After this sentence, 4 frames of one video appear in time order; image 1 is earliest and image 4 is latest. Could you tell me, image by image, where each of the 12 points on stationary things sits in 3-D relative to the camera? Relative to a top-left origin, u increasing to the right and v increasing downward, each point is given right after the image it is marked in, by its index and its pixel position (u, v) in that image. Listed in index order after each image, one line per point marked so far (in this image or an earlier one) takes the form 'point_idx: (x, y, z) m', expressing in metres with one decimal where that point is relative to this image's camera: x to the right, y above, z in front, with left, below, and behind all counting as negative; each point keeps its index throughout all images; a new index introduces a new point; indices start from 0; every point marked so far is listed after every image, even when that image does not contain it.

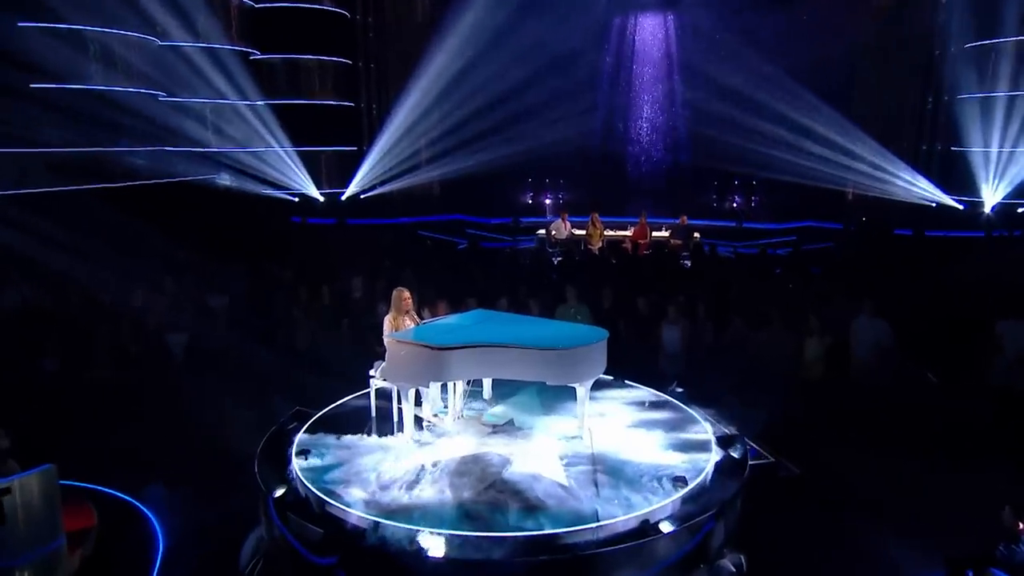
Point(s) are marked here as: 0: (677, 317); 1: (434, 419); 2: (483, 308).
0: (+1.6, -0.3, +9.3) m
1: (-0.7, -1.1, +8.1) m
2: (-0.3, -0.2, +8.8) m
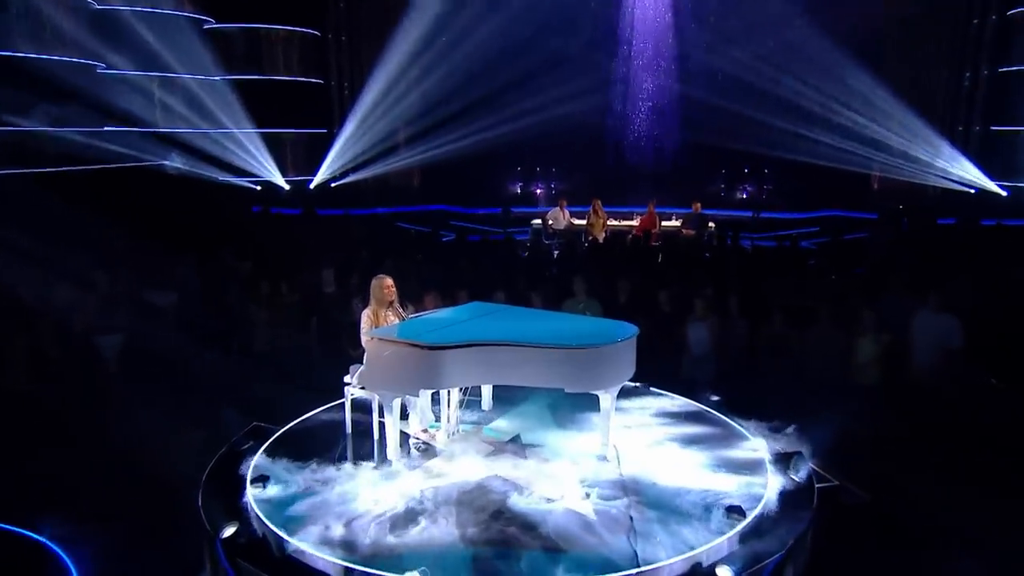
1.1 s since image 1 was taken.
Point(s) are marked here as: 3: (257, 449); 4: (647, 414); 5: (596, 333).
0: (+1.6, -0.2, +7.9) m
1: (-0.6, -1.0, +6.6) m
2: (-0.3, -0.1, +7.4) m
3: (-1.7, -1.1, +6.4) m
4: (+1.0, -0.9, +6.9) m
5: (+0.6, -0.3, +6.5) m
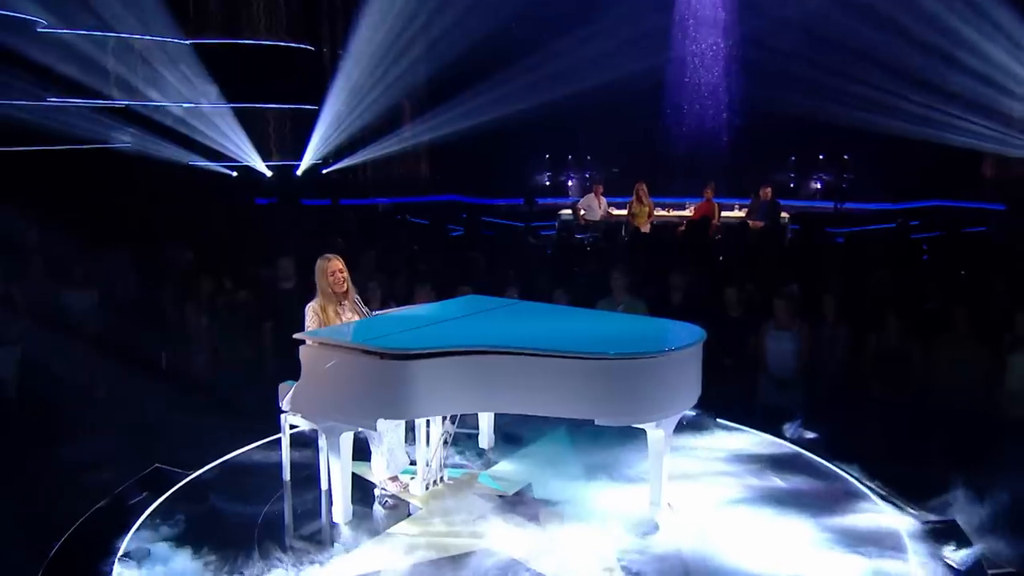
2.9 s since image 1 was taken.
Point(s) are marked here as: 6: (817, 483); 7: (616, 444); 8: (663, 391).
0: (+1.7, -0.2, +5.8) m
1: (-0.6, -0.9, +4.6) m
2: (-0.2, 0.0, +5.4) m
3: (-1.7, -1.0, +4.4) m
4: (+1.0, -0.9, +4.8) m
5: (+0.6, -0.2, +4.4) m
6: (+1.4, -0.9, +4.5) m
7: (+0.6, -0.9, +5.2) m
8: (+0.7, -0.4, +4.2) m
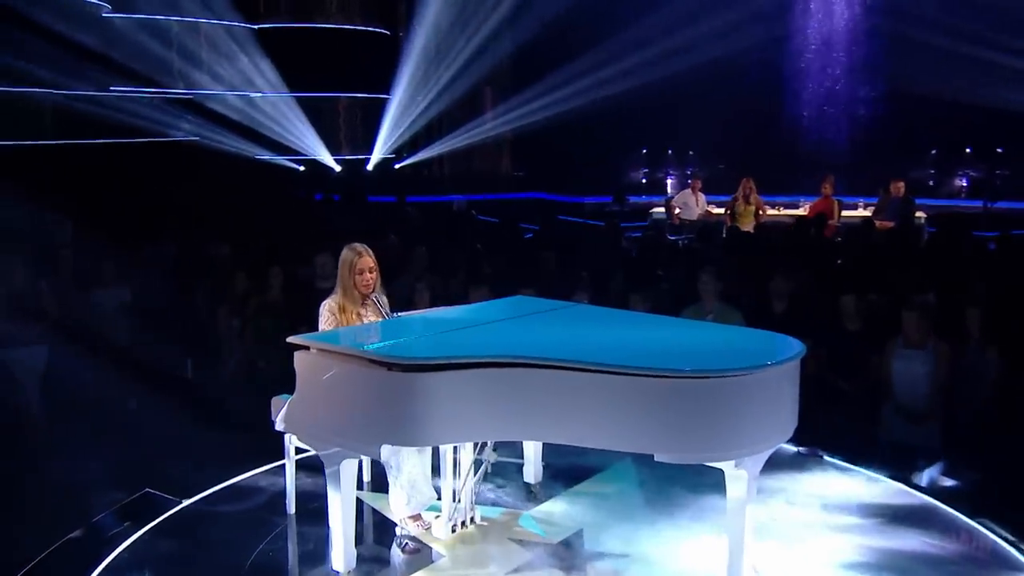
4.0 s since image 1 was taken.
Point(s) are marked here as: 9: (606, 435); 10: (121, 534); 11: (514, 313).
0: (+2.0, -0.2, +4.7) m
1: (-0.4, -0.9, +3.8) m
2: (+0.1, 0.0, +4.5) m
3: (-1.5, -1.0, +3.8) m
4: (+1.2, -0.9, +3.8) m
5: (+0.7, -0.2, +3.5) m
6: (+1.6, -0.9, +3.5) m
7: (+0.8, -0.9, +4.2) m
8: (+0.8, -0.4, +3.2) m
9: (+0.3, -0.5, +3.2) m
10: (-1.5, -1.0, +3.7) m
11: (0.0, -0.1, +4.2) m
